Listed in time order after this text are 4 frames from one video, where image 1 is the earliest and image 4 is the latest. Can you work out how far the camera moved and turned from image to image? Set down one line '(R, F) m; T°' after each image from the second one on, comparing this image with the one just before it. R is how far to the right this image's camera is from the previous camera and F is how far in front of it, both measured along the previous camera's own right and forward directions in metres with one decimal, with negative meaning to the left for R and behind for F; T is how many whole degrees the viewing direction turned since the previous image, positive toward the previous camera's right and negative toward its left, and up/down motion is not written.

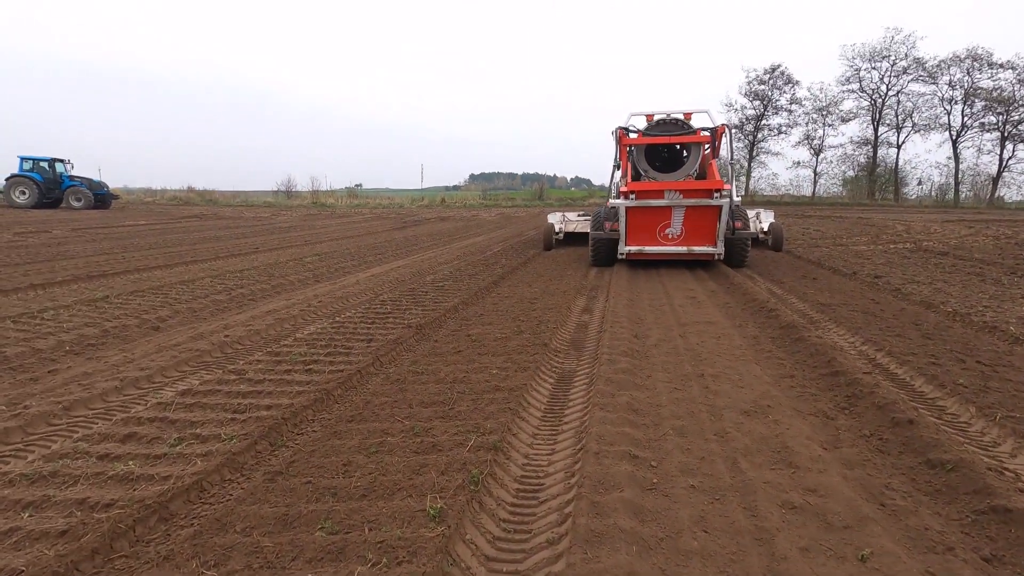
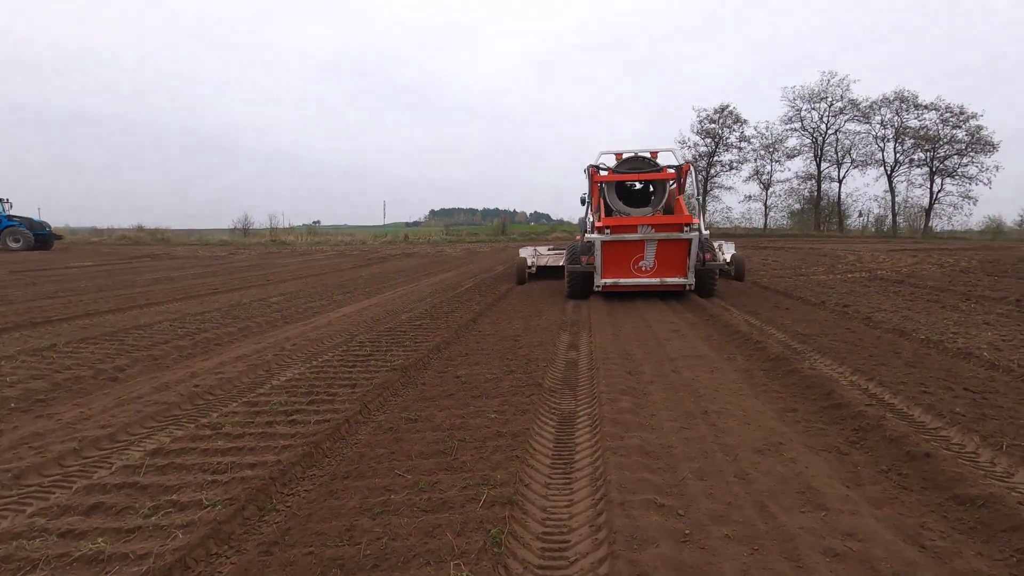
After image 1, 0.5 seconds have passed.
(-0.3, +0.1) m; +4°
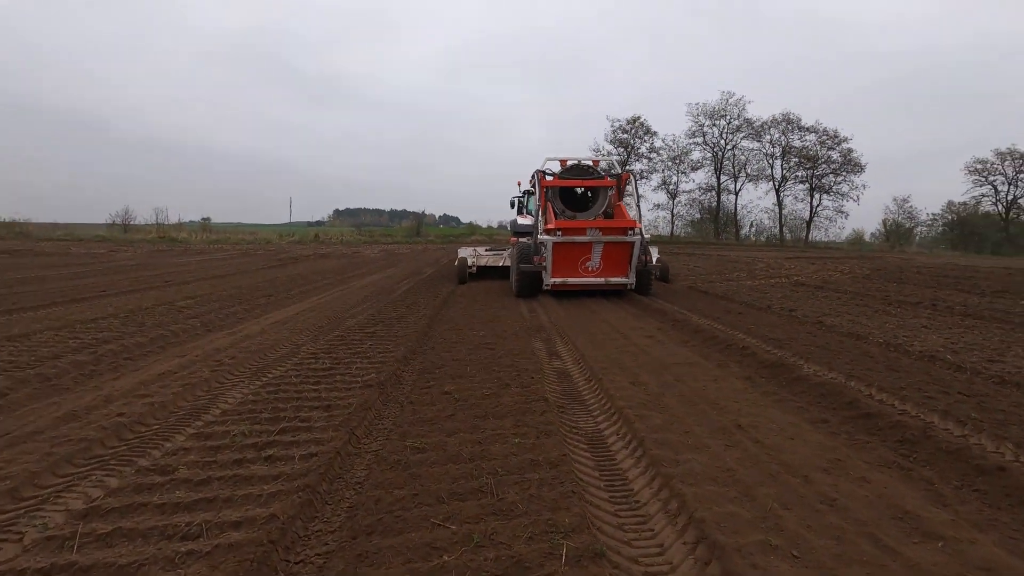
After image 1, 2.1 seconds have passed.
(-0.7, +0.6) m; +10°
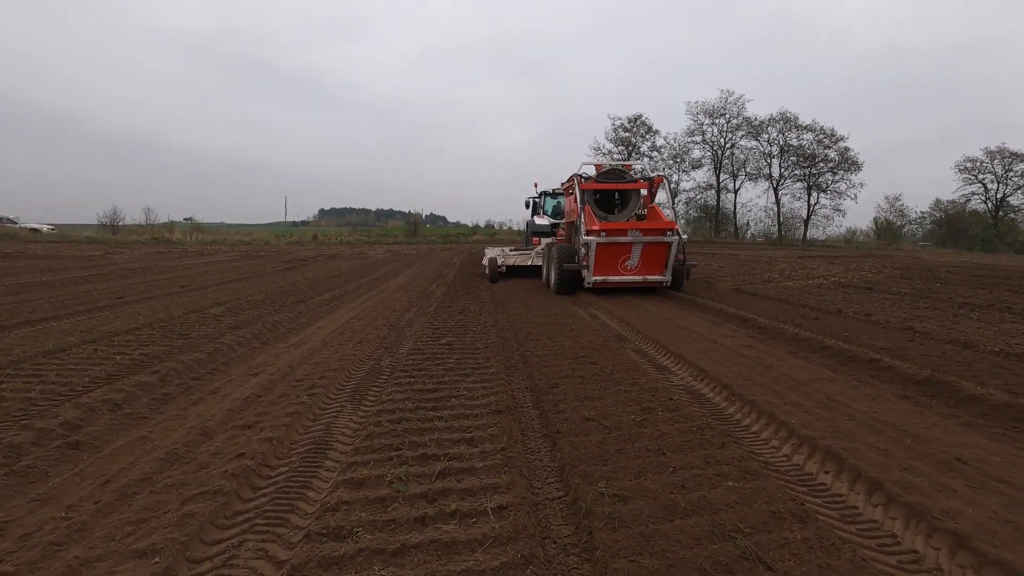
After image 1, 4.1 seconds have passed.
(-1.2, +0.5) m; +1°
